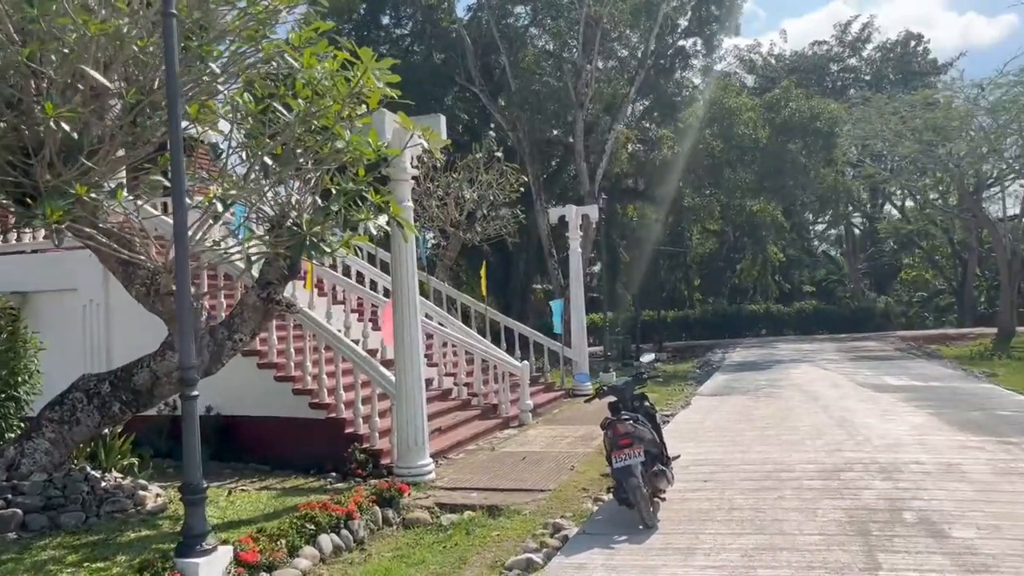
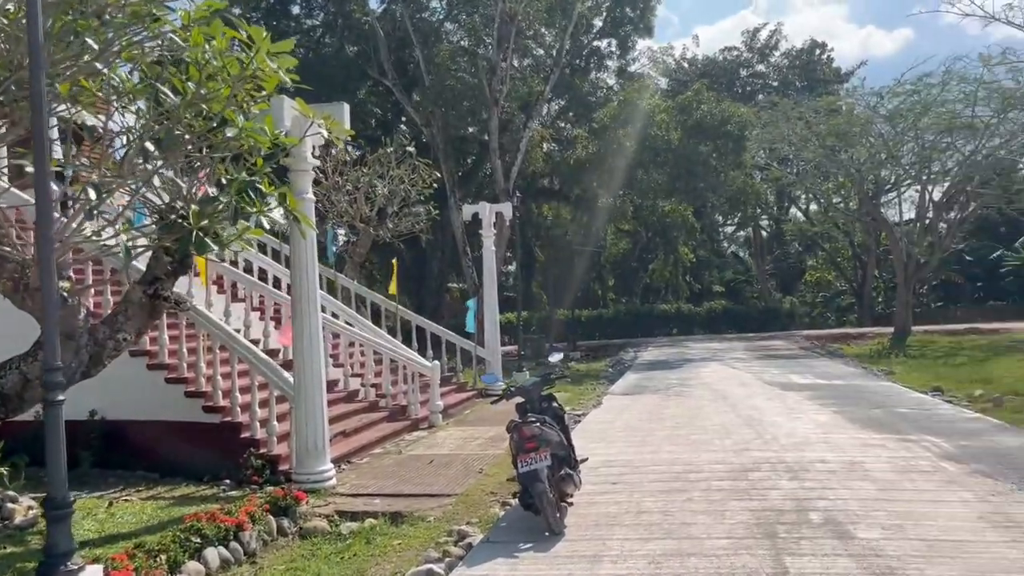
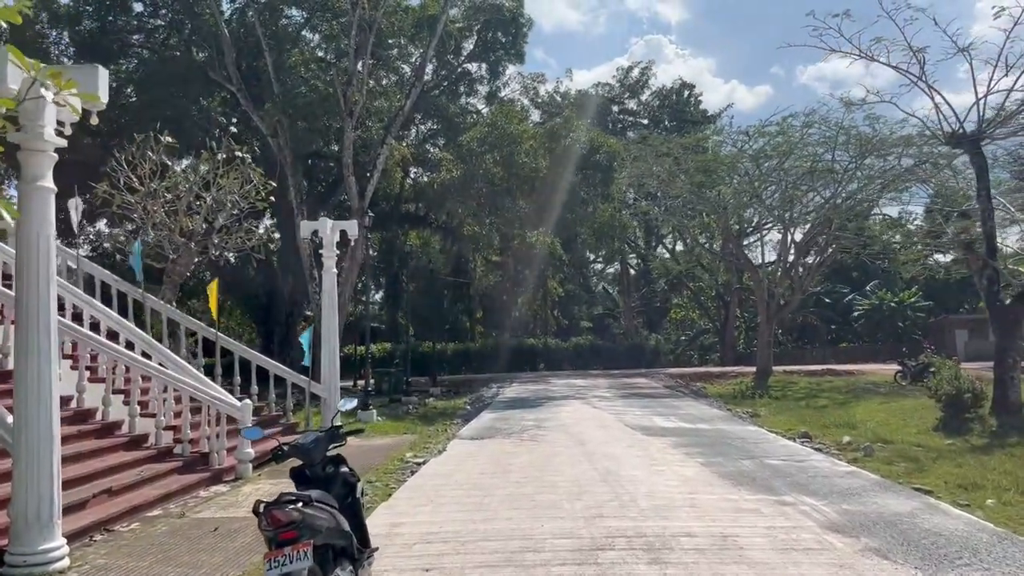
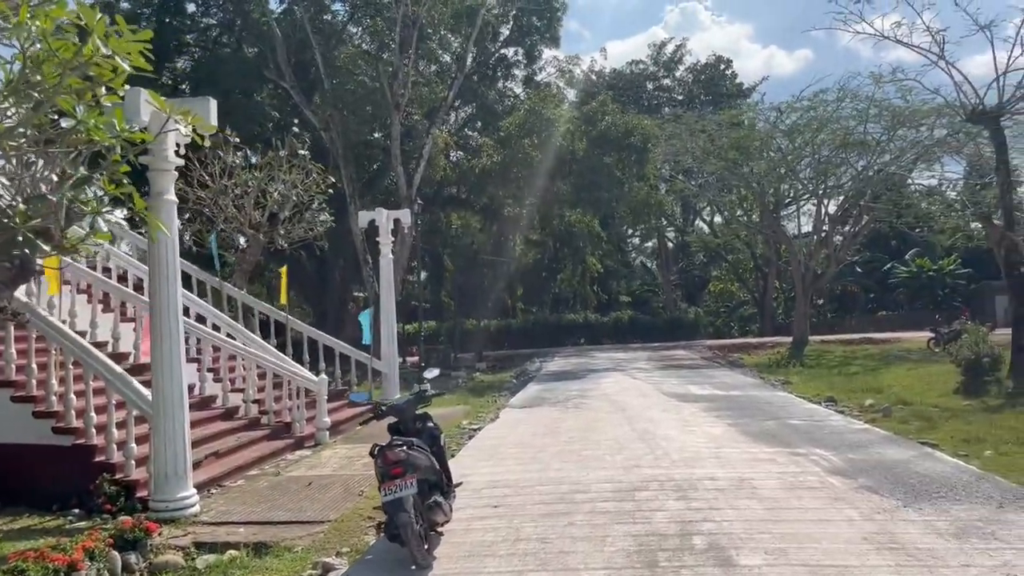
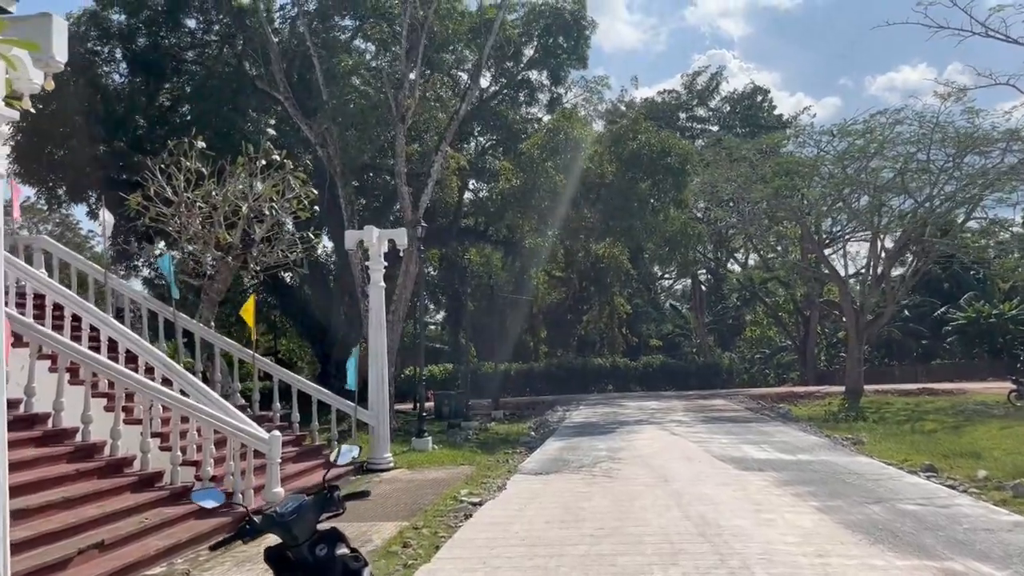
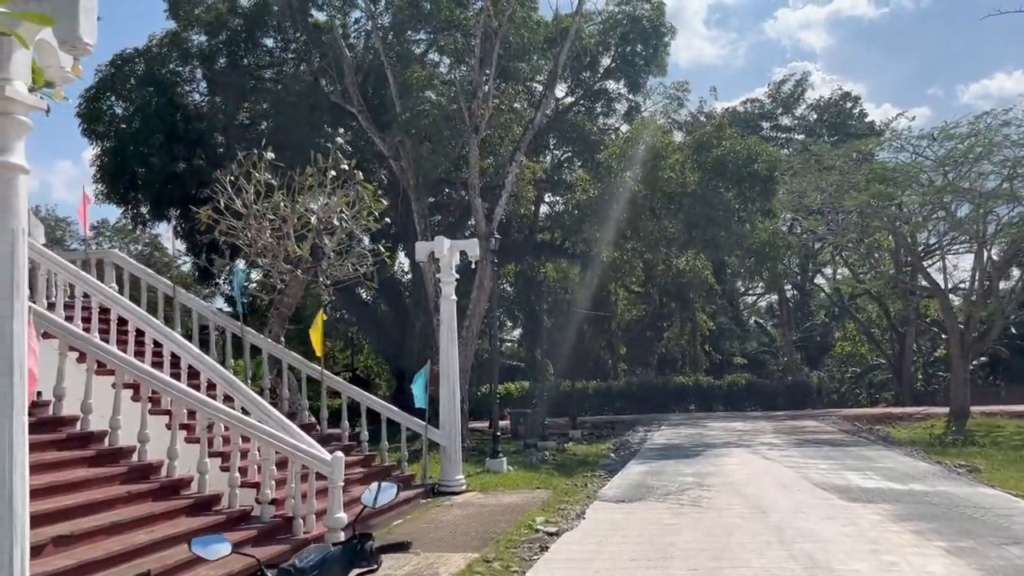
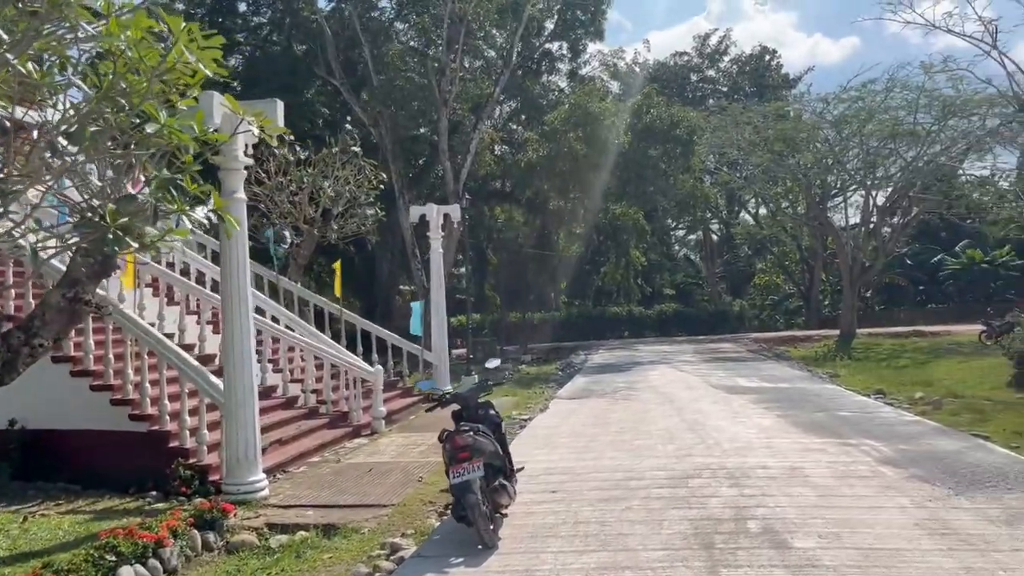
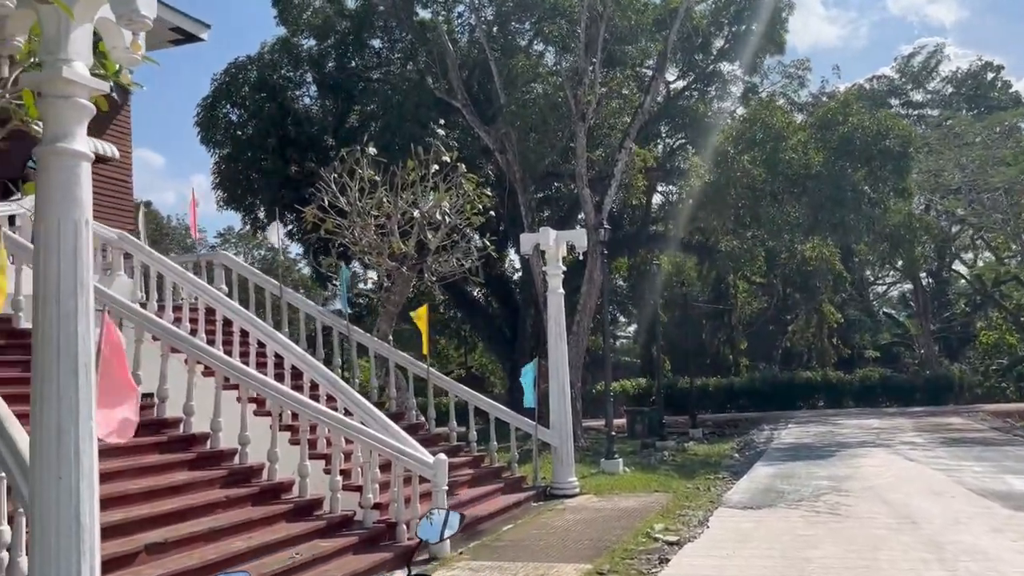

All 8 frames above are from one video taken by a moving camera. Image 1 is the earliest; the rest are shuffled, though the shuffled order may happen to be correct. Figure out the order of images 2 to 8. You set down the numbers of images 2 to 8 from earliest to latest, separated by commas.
2, 7, 4, 3, 5, 6, 8
